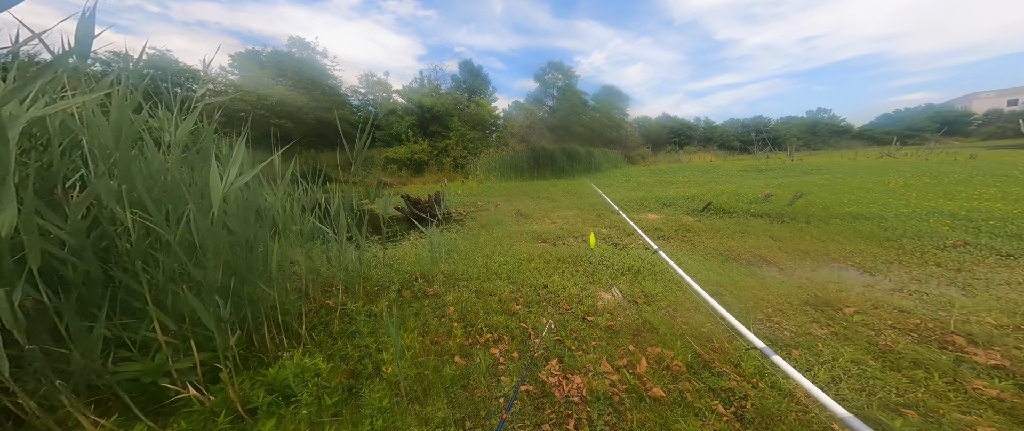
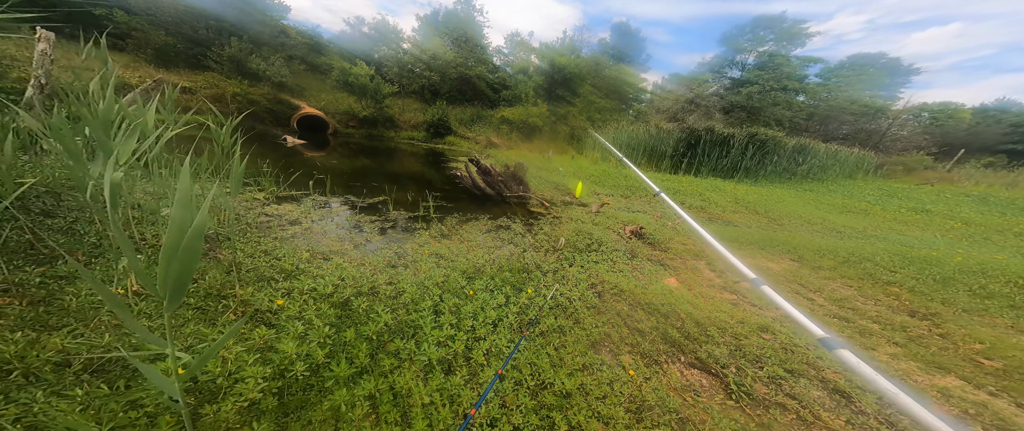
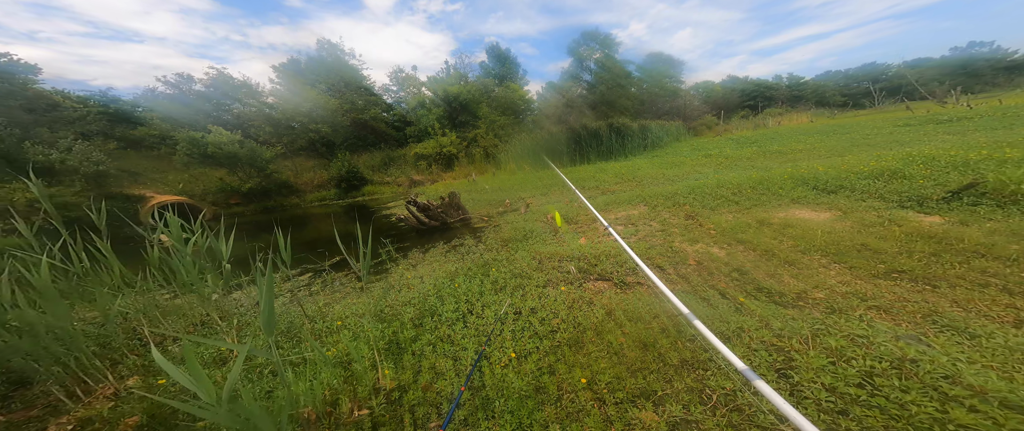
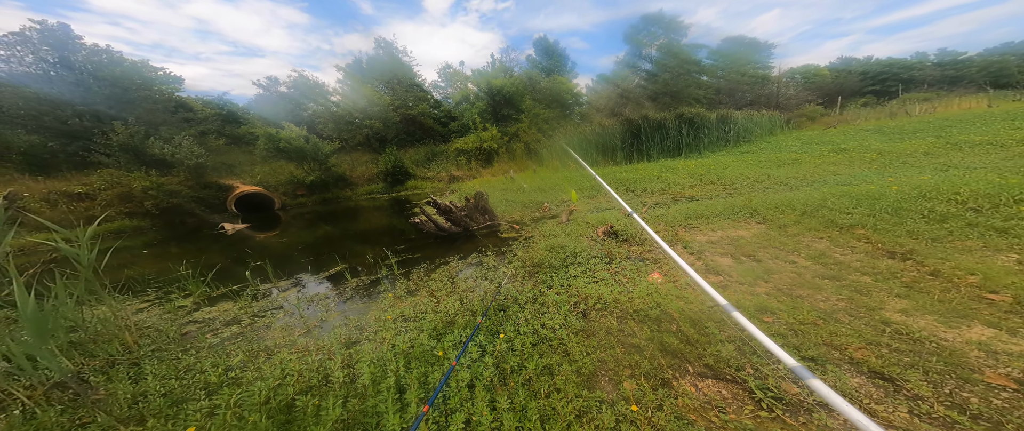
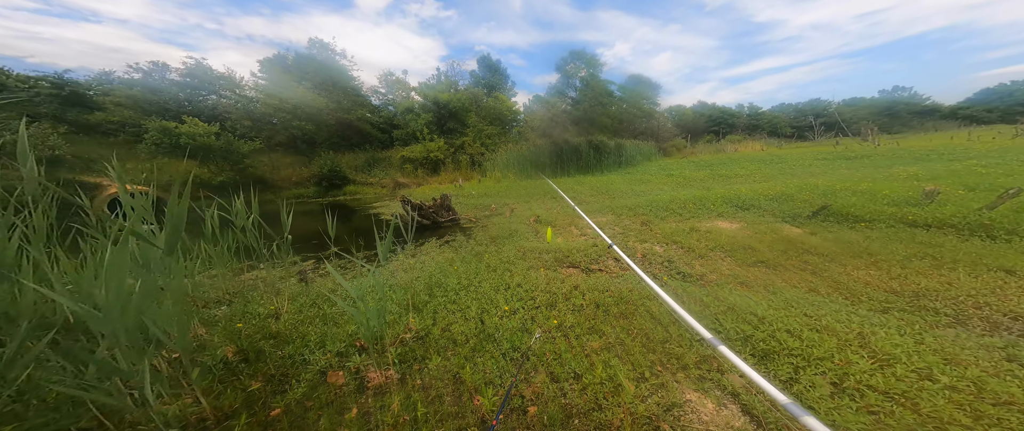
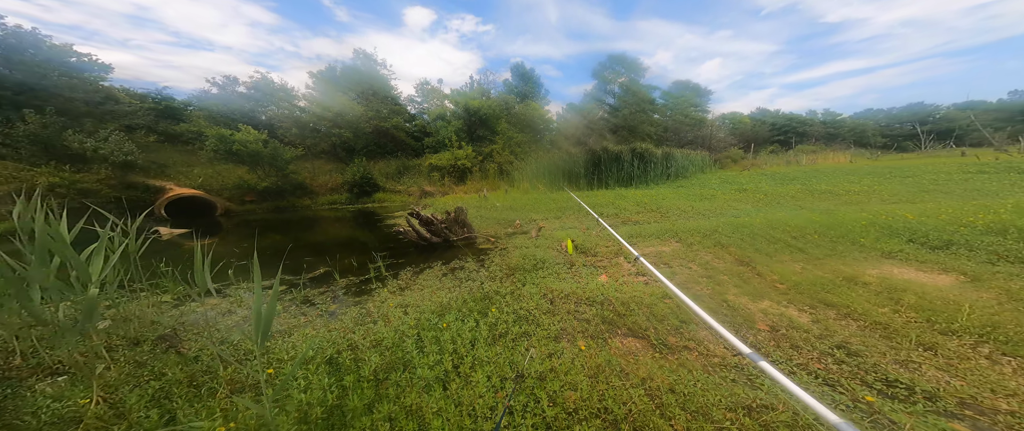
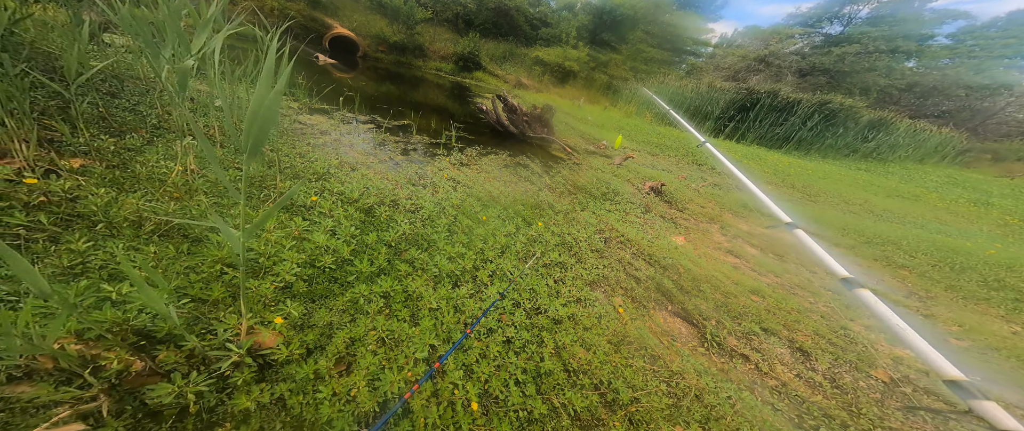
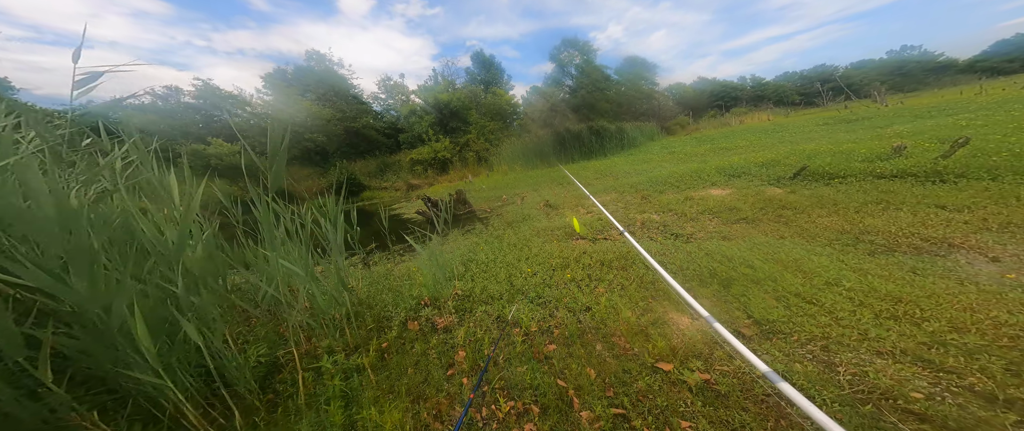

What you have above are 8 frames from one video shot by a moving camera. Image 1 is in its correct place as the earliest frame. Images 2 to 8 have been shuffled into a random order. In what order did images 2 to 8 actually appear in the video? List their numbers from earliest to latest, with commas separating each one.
8, 5, 3, 6, 4, 2, 7
